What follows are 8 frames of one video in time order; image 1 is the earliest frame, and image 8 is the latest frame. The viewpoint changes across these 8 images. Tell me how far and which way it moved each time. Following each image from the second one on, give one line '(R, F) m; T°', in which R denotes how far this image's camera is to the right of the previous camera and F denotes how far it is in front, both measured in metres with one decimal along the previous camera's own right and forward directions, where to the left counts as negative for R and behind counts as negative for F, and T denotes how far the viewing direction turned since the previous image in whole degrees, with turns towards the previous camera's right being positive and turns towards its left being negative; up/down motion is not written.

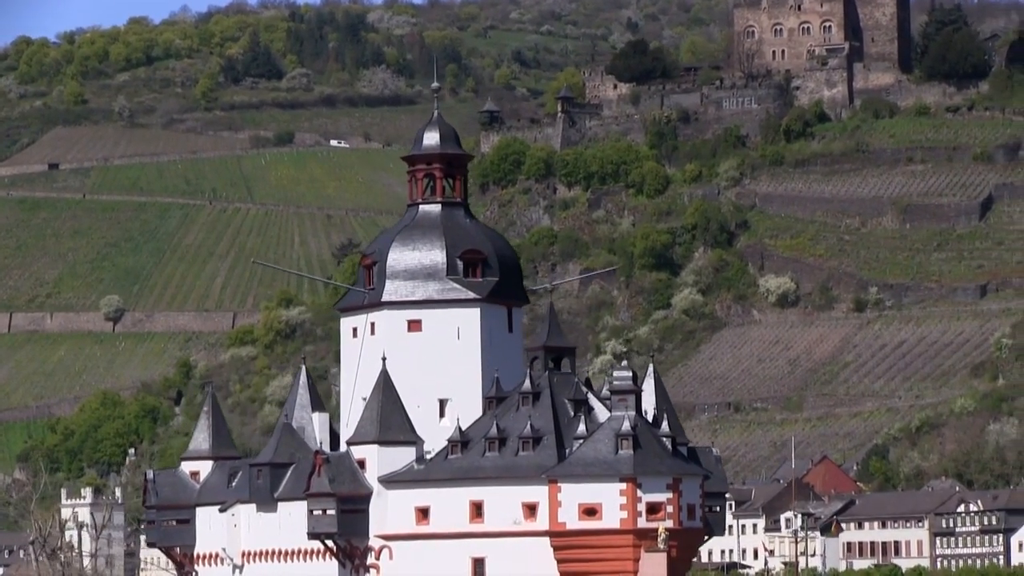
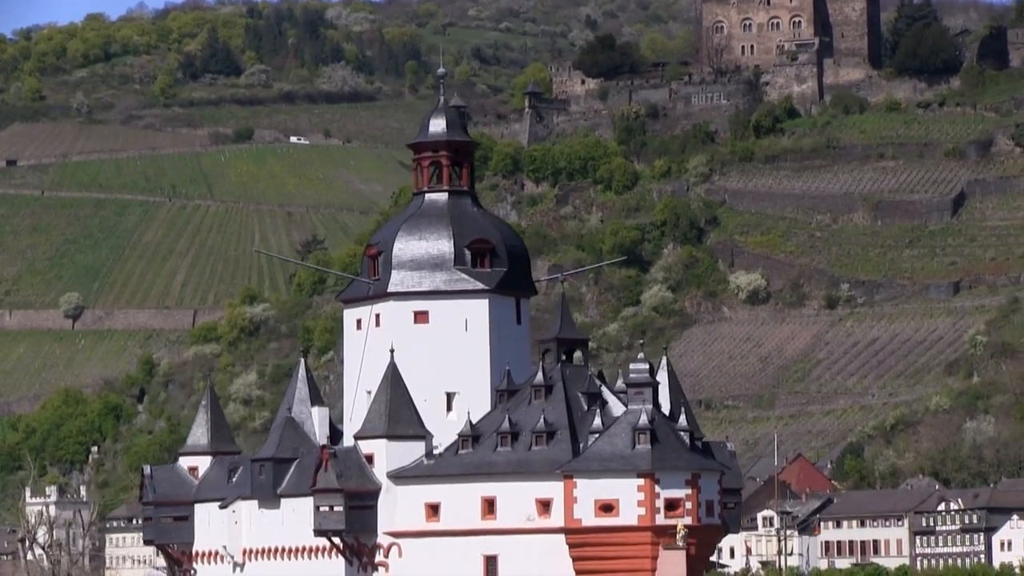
(-0.7, +1.0) m; +1°
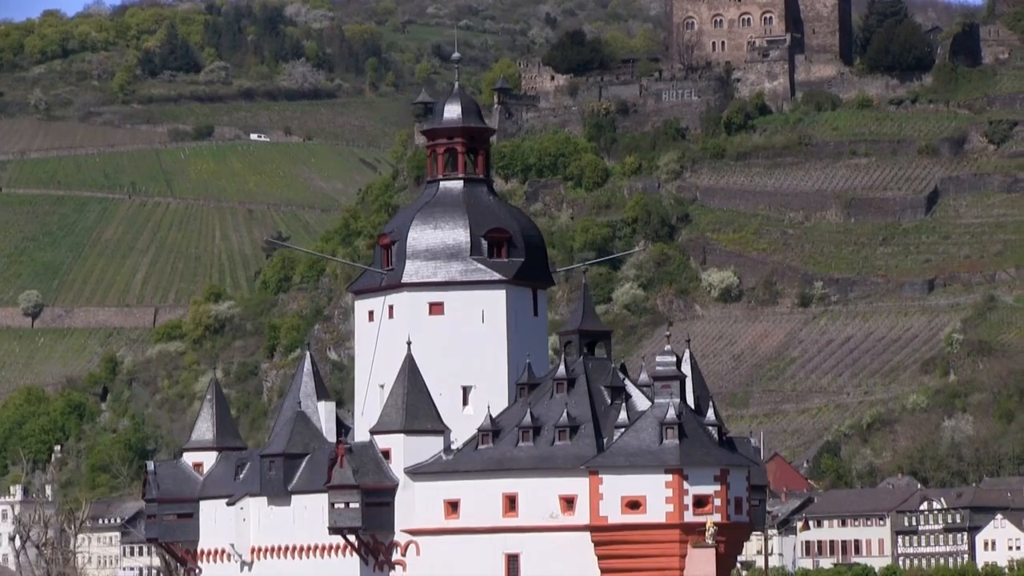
(-0.7, +1.1) m; +1°
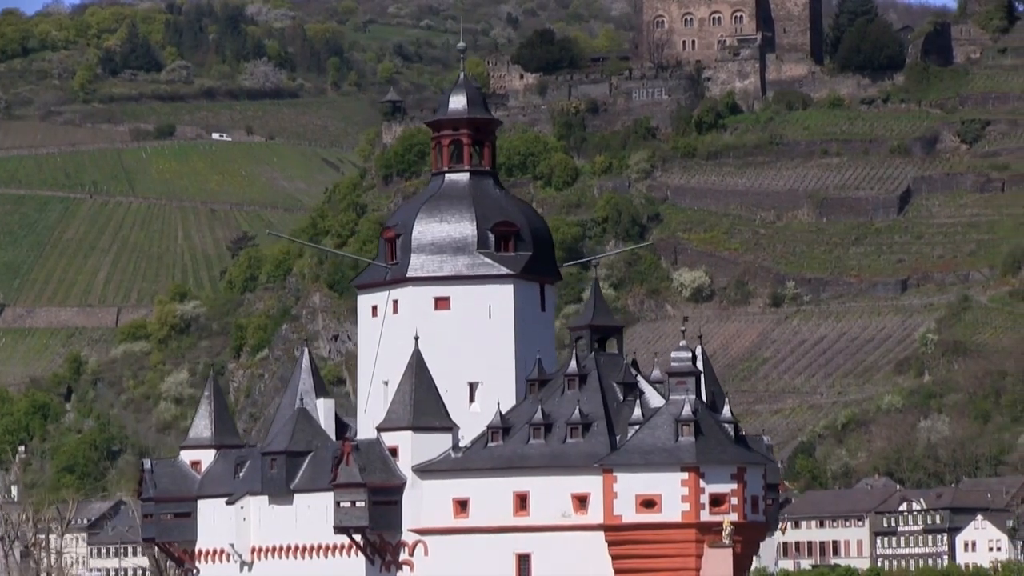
(-0.6, +0.8) m; +1°
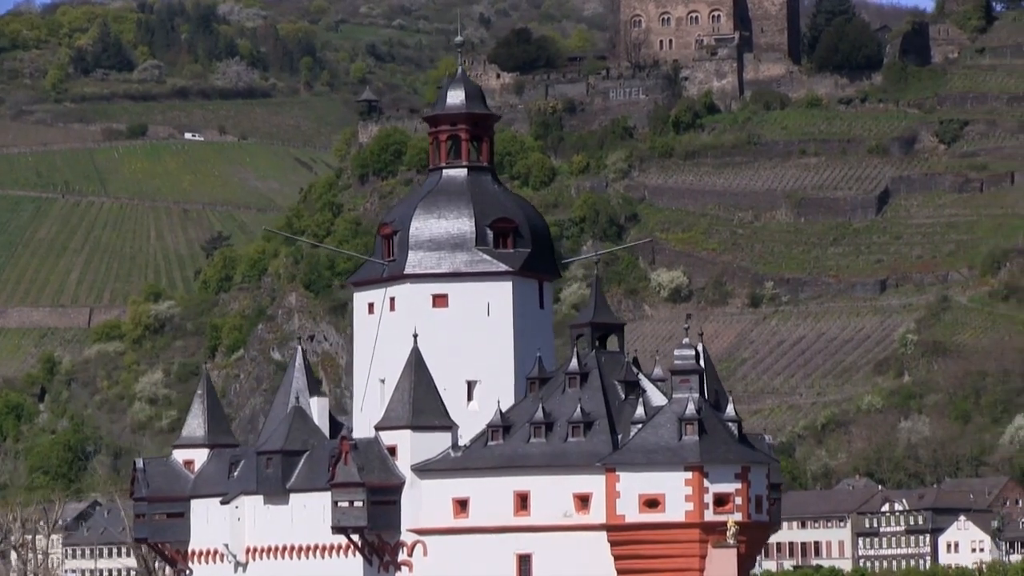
(-0.3, +0.5) m; +1°
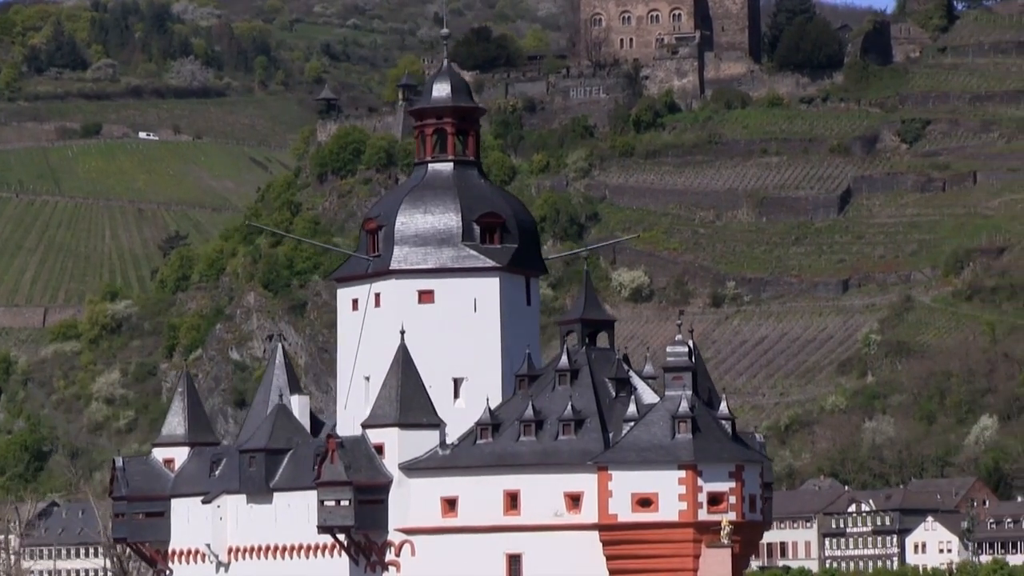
(-0.4, +0.6) m; +1°
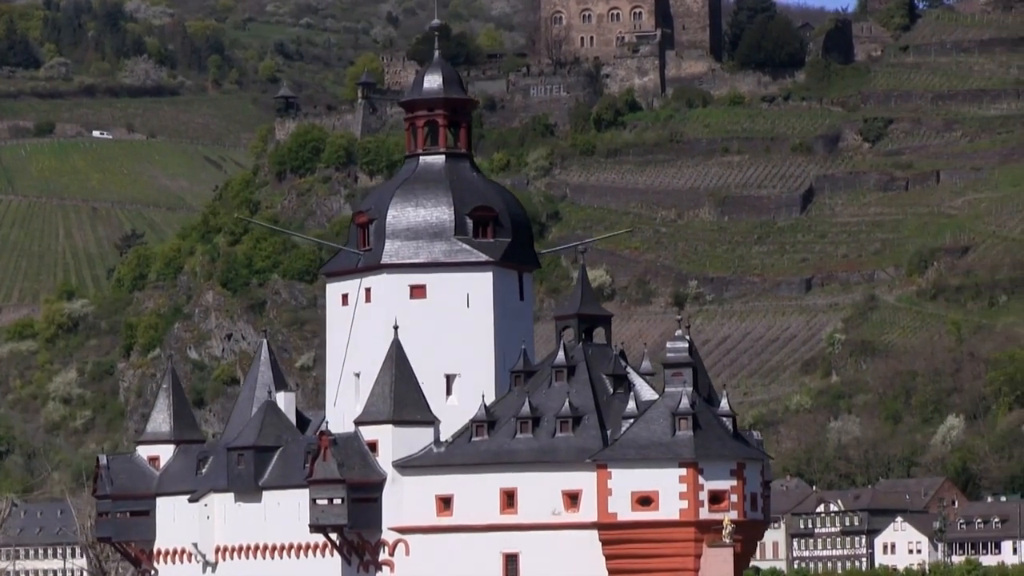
(-0.5, +0.6) m; +1°
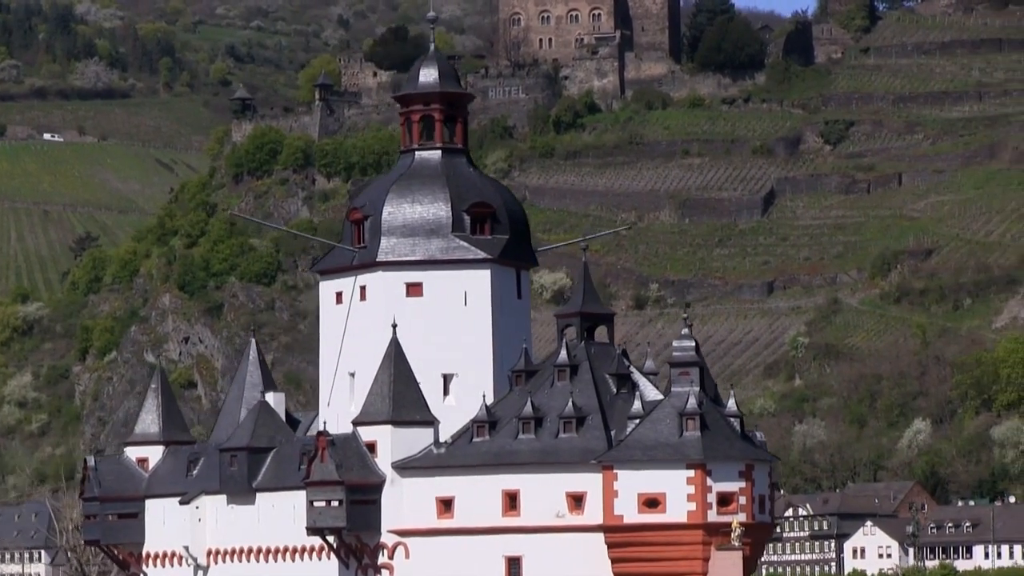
(-0.5, +0.7) m; +1°
